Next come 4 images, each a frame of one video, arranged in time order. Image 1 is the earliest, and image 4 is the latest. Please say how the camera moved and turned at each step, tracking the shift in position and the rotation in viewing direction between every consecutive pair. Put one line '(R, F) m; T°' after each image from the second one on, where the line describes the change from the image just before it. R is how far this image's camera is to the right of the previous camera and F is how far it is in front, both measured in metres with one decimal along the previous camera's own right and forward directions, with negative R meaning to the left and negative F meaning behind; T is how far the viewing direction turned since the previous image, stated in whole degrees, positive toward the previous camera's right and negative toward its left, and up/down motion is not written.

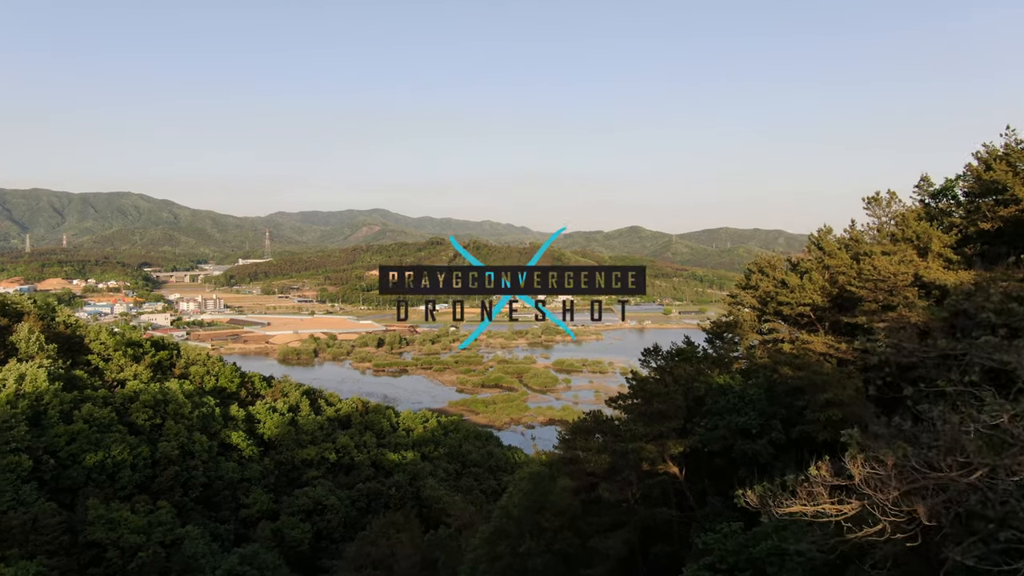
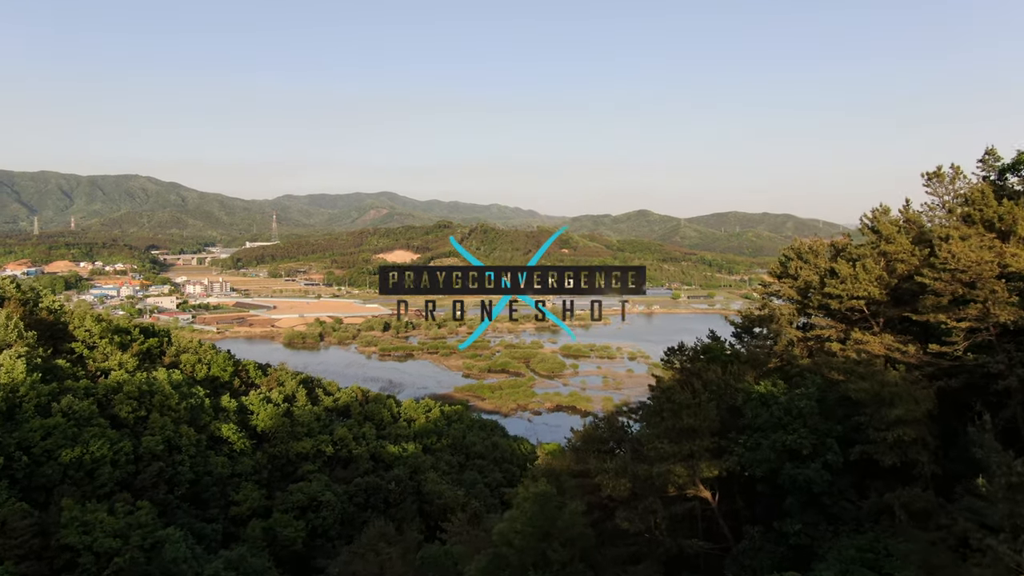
(0.0, +0.8) m; -1°
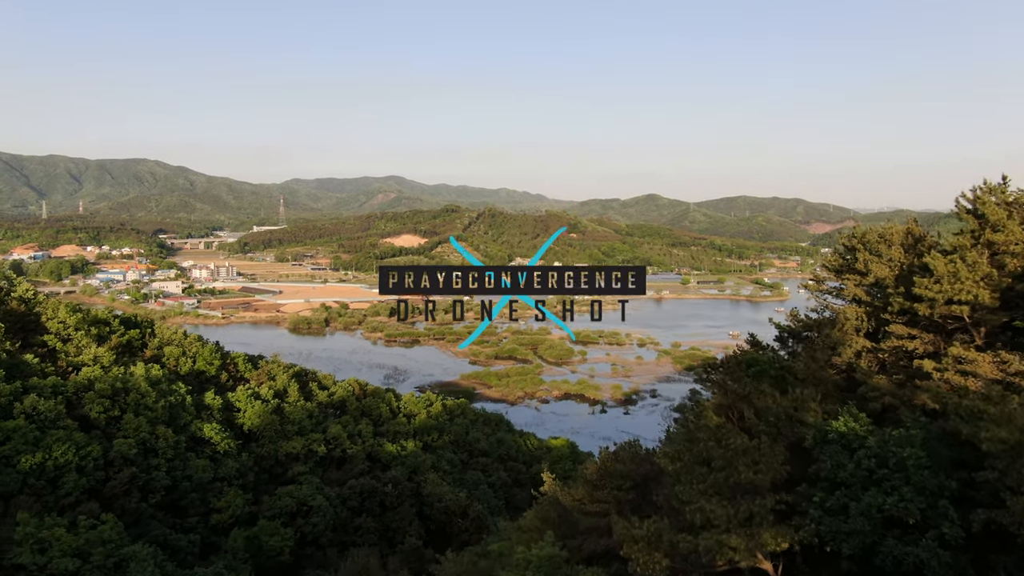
(+0.1, +1.1) m; -1°
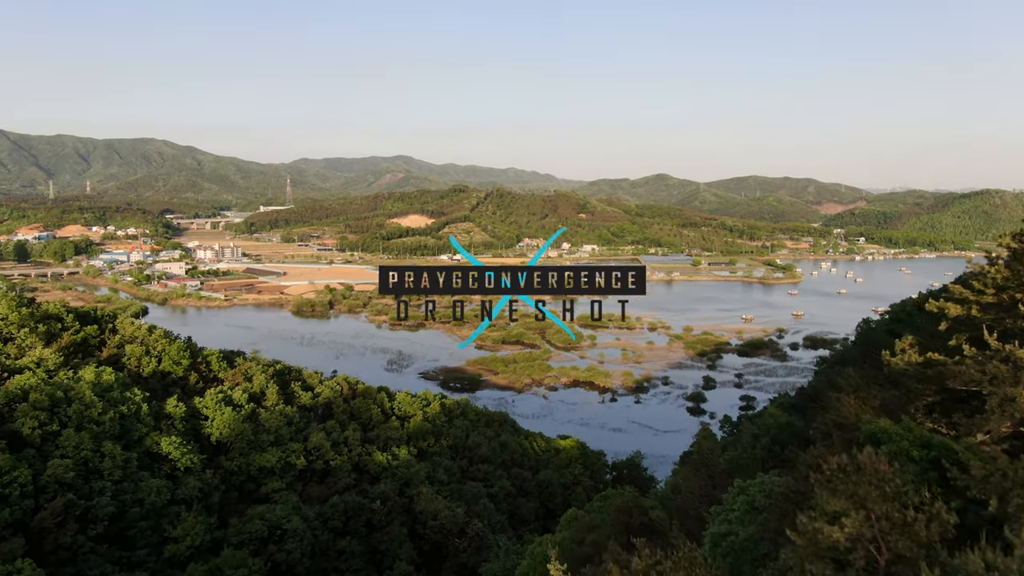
(+0.1, +1.7) m; -1°
